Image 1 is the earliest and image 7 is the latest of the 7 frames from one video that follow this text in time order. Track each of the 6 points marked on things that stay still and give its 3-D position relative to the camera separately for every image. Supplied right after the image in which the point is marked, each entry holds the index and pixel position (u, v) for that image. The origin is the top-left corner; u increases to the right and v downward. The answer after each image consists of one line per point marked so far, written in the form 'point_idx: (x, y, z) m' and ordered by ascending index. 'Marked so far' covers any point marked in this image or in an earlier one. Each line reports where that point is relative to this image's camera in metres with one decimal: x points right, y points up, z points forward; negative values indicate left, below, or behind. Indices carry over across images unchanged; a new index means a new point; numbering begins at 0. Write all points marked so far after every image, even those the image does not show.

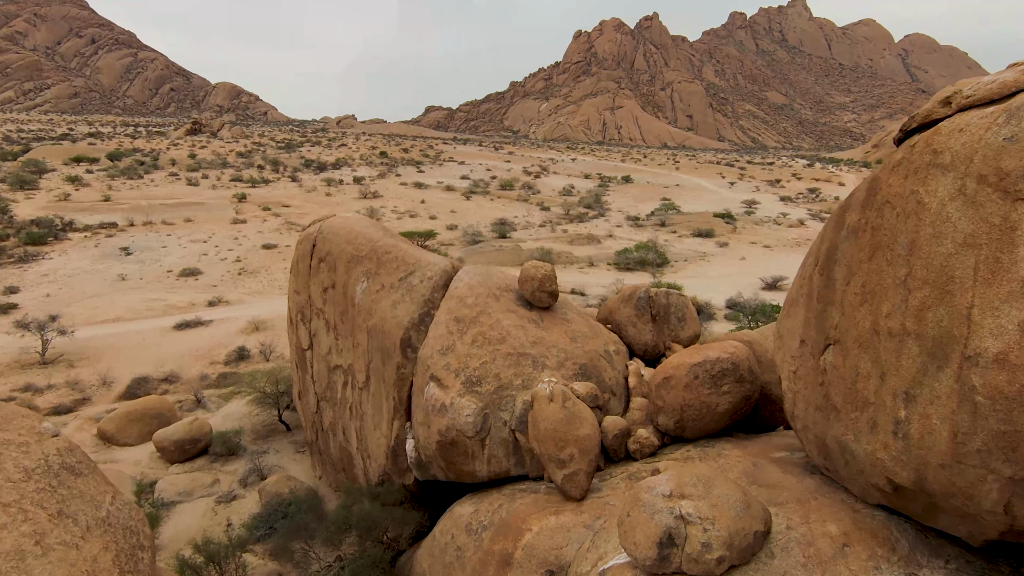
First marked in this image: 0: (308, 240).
0: (-2.0, +0.5, +5.6) m
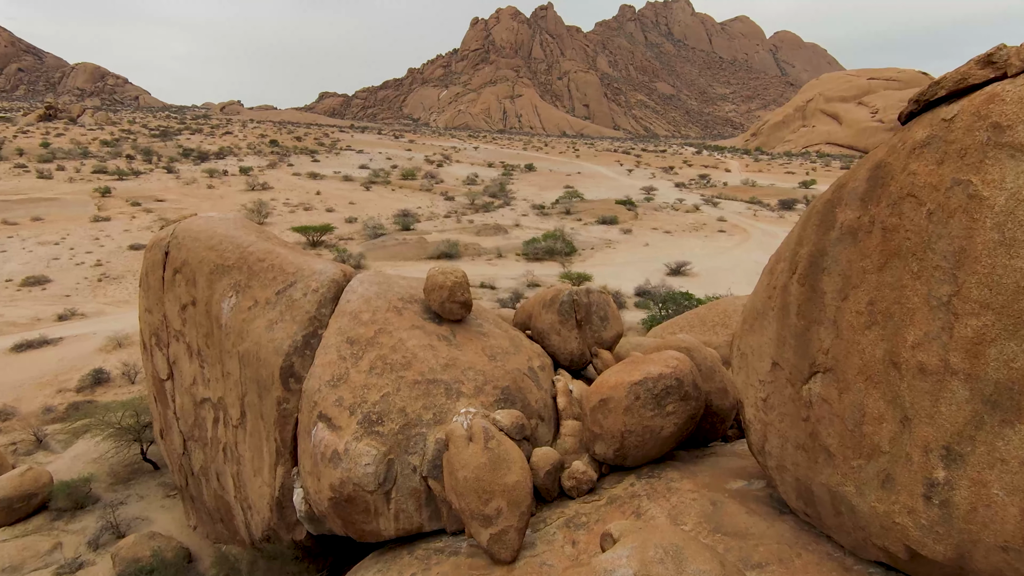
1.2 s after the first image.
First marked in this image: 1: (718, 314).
0: (-2.8, +0.3, +4.6) m
1: (+2.7, -0.3, +7.6) m
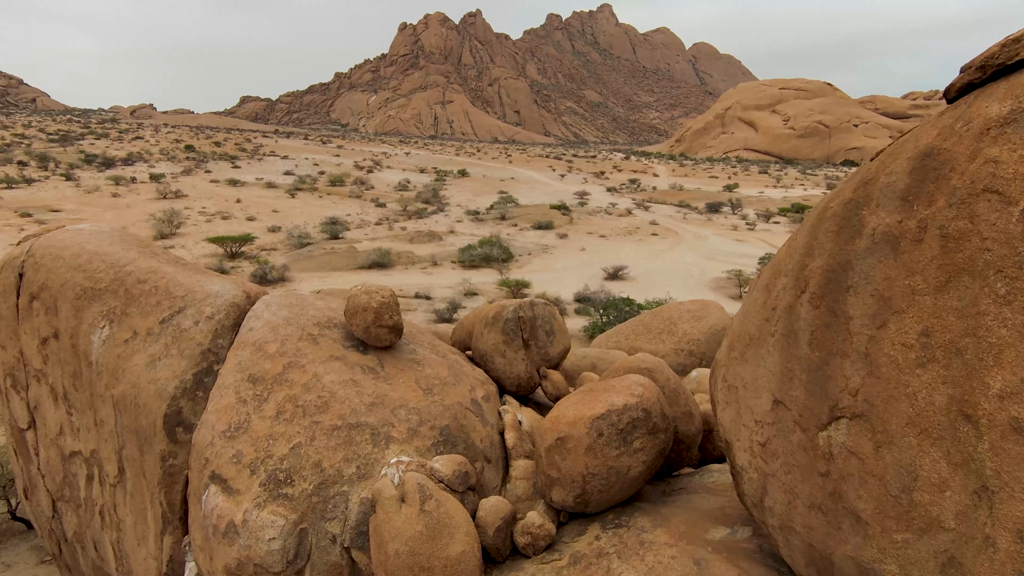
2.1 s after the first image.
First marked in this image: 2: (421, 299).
0: (-3.2, +0.1, +3.7) m
1: (+1.9, -0.4, +7.4) m
2: (-2.0, -0.2, +12.7) m
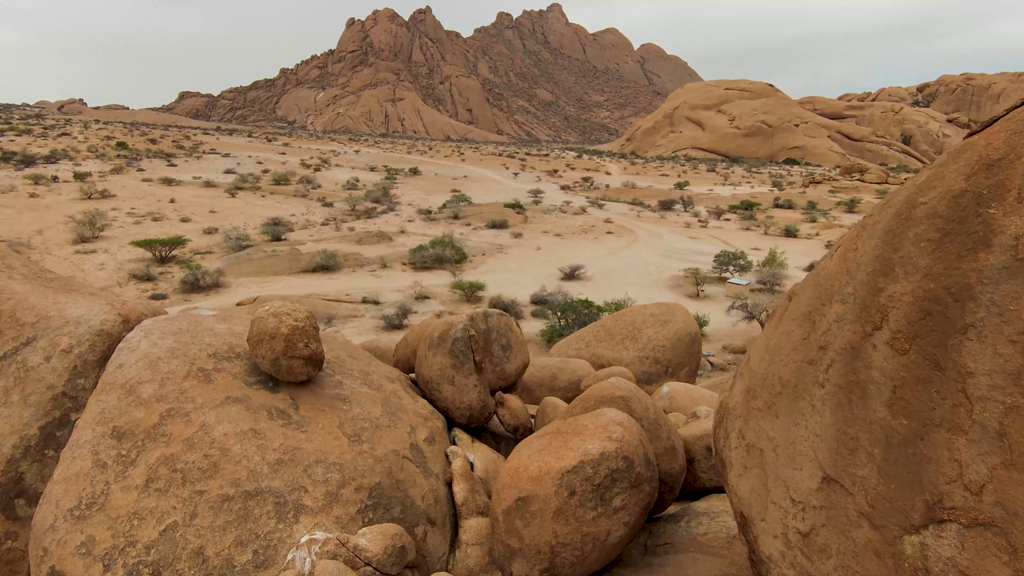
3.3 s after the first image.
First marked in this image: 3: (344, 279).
0: (-3.5, 0.0, +2.9) m
1: (+1.4, -0.4, +6.9) m
2: (-2.9, -0.3, +11.9) m
3: (-4.1, +0.2, +14.0) m
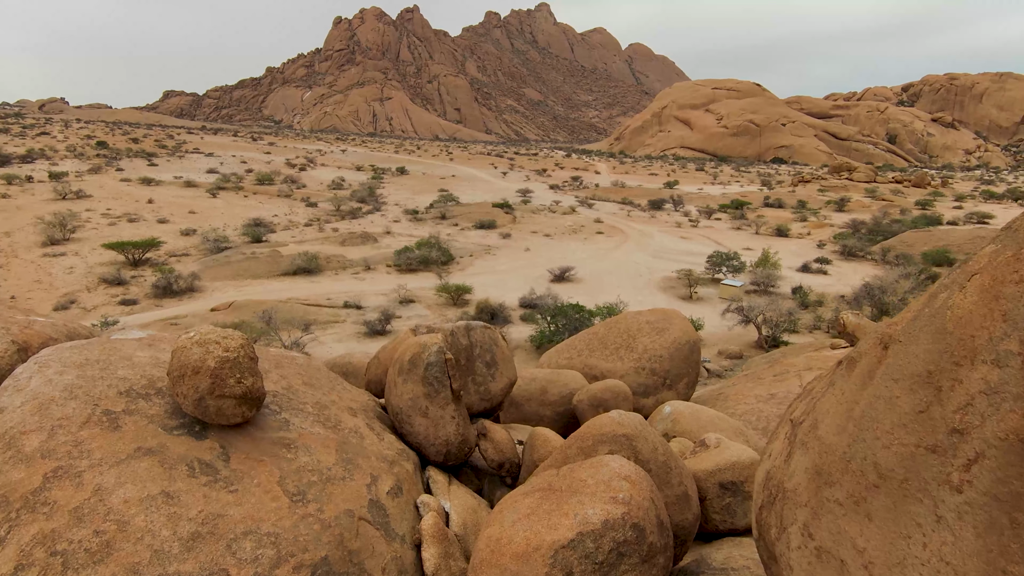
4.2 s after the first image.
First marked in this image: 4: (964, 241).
0: (-3.6, -0.1, +2.4) m
1: (+1.2, -0.5, +6.5) m
2: (-3.2, -0.4, +11.4) m
3: (-4.4, +0.1, +13.5) m
4: (+13.5, +1.4, +17.3) m
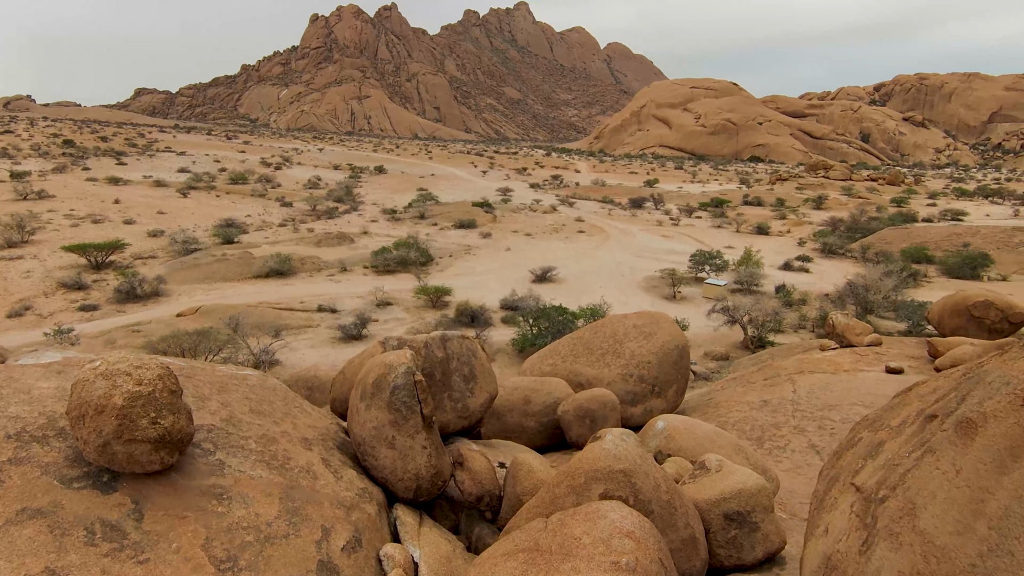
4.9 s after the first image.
0: (-3.6, -0.2, +1.9) m
1: (+1.0, -0.5, +6.2) m
2: (-3.6, -0.5, +11.0) m
3: (-4.8, +0.1, +13.0) m
4: (+12.9, +1.5, +17.4) m
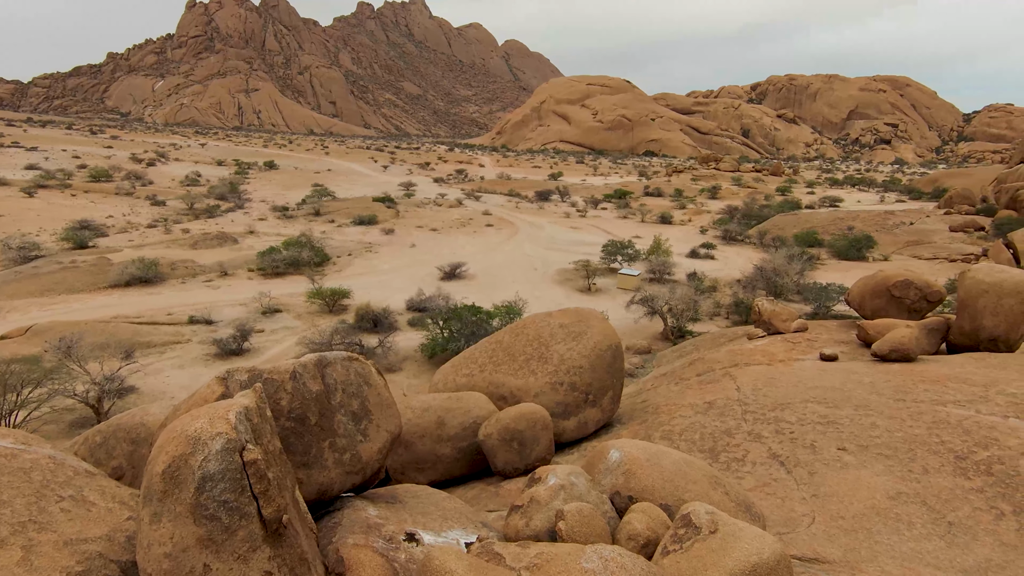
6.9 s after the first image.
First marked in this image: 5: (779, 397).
0: (-3.8, -0.3, +0.4) m
1: (+0.2, -0.5, +5.3) m
2: (-5.1, -0.6, +9.4) m
3: (-6.7, -0.1, +11.2) m
4: (+10.1, +2.1, +18.3) m
5: (+2.2, -0.9, +4.8) m
